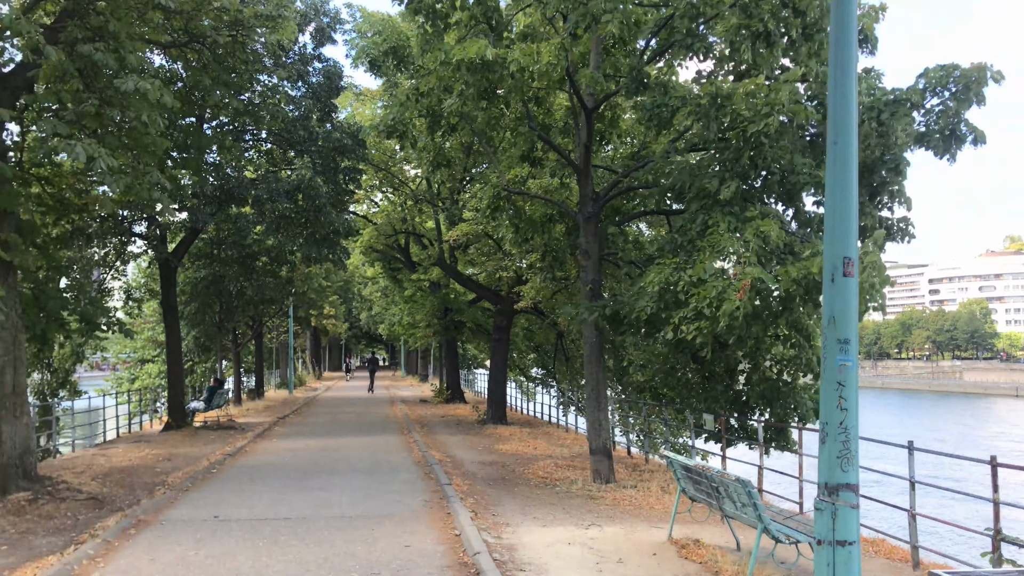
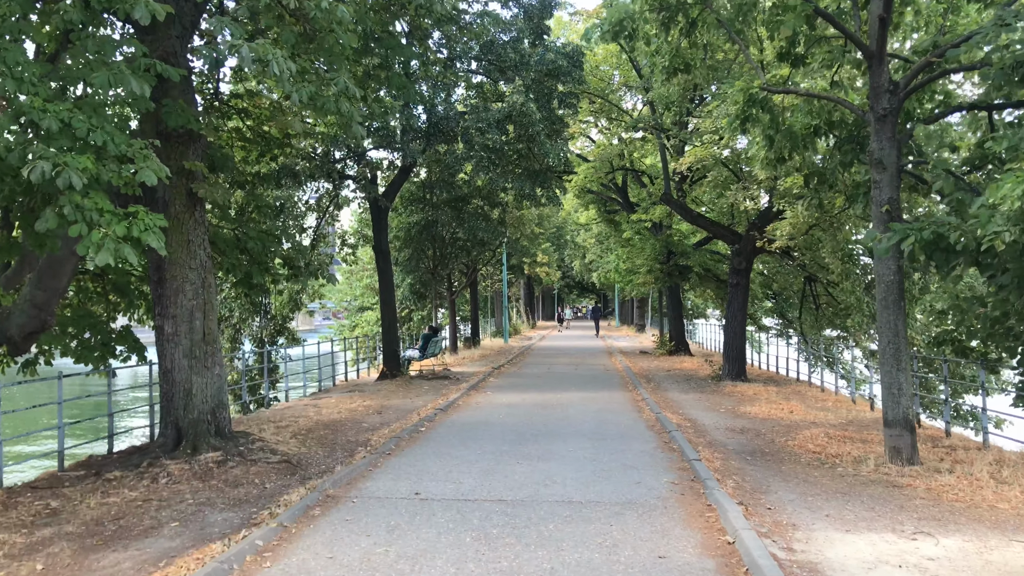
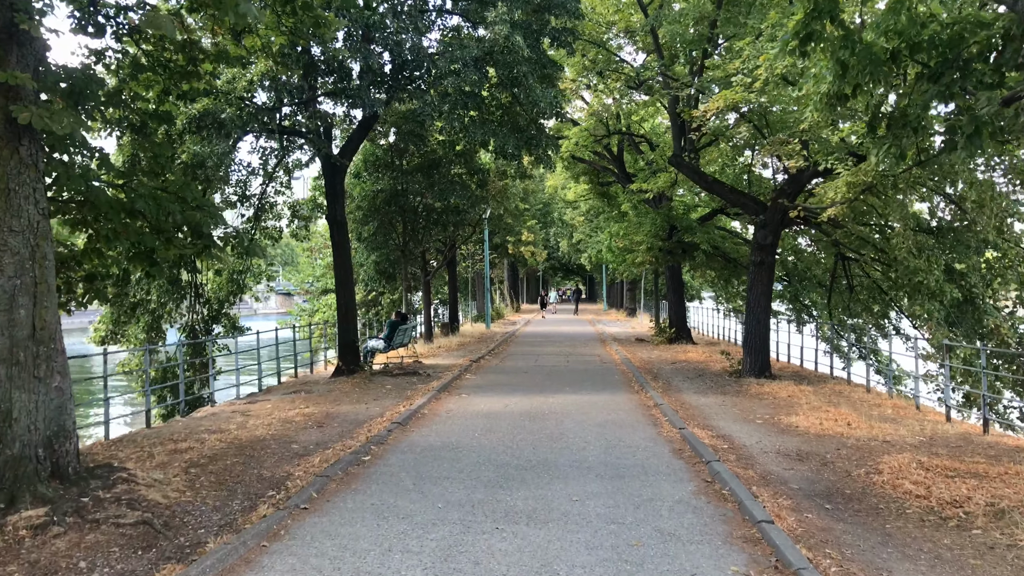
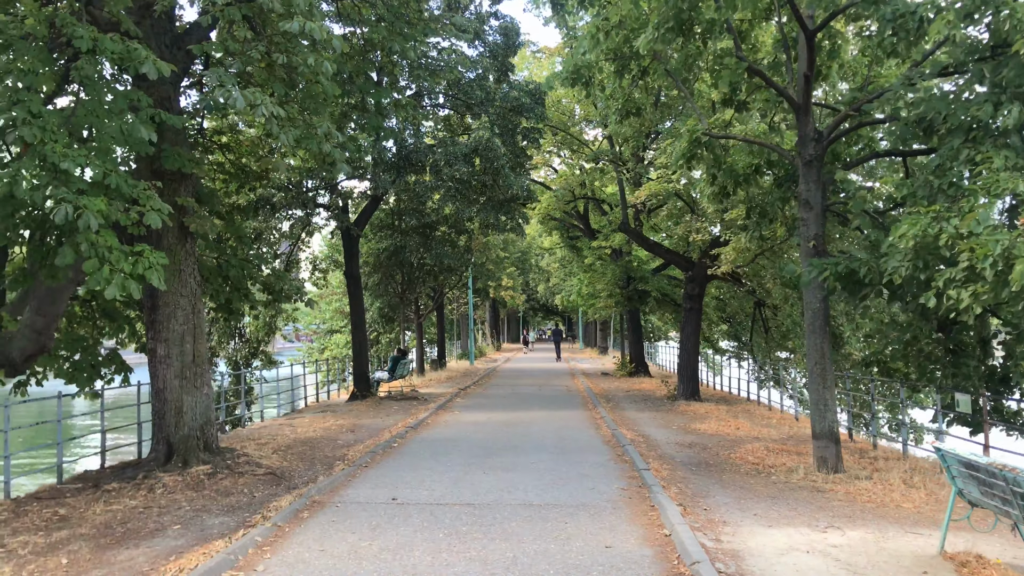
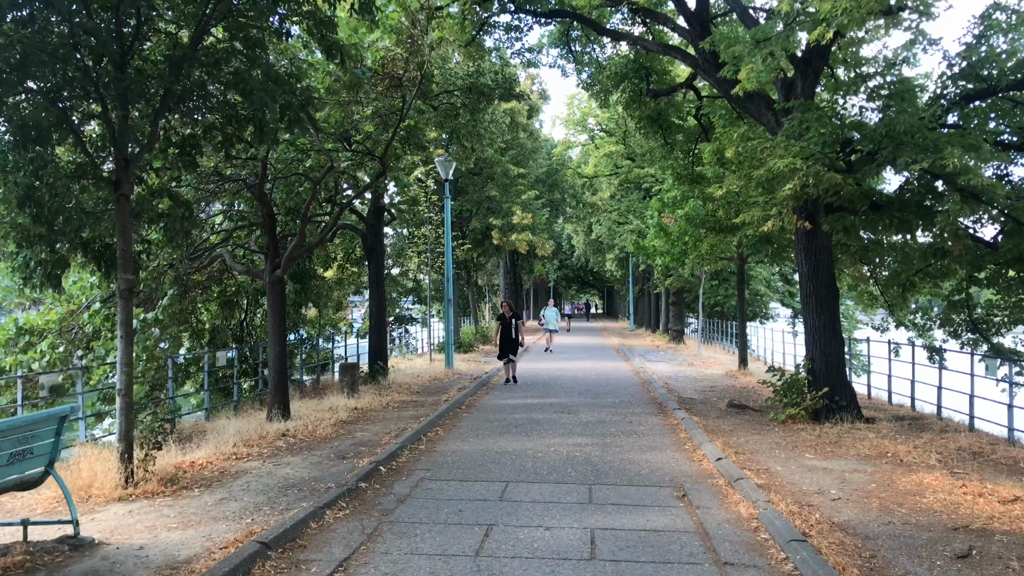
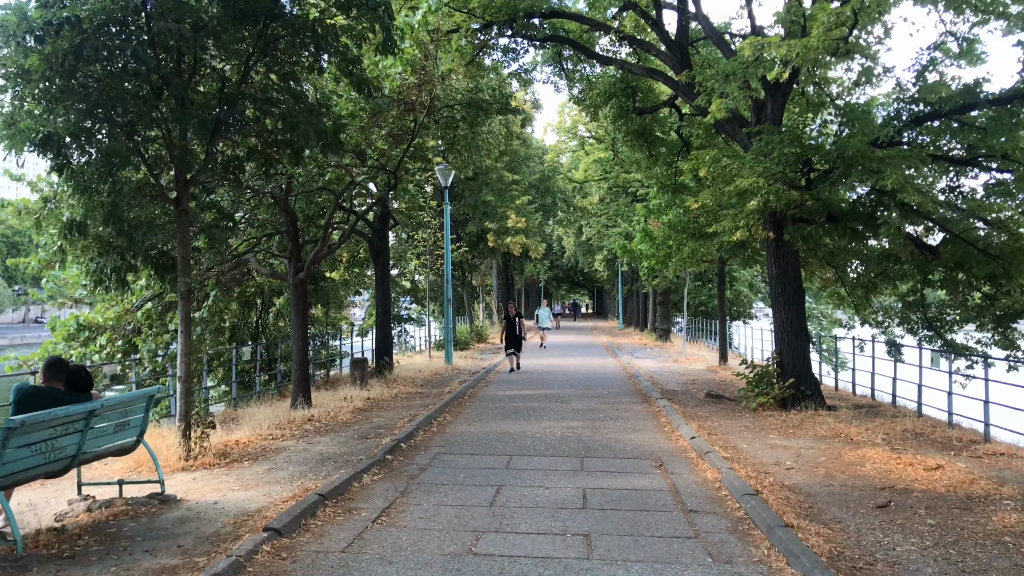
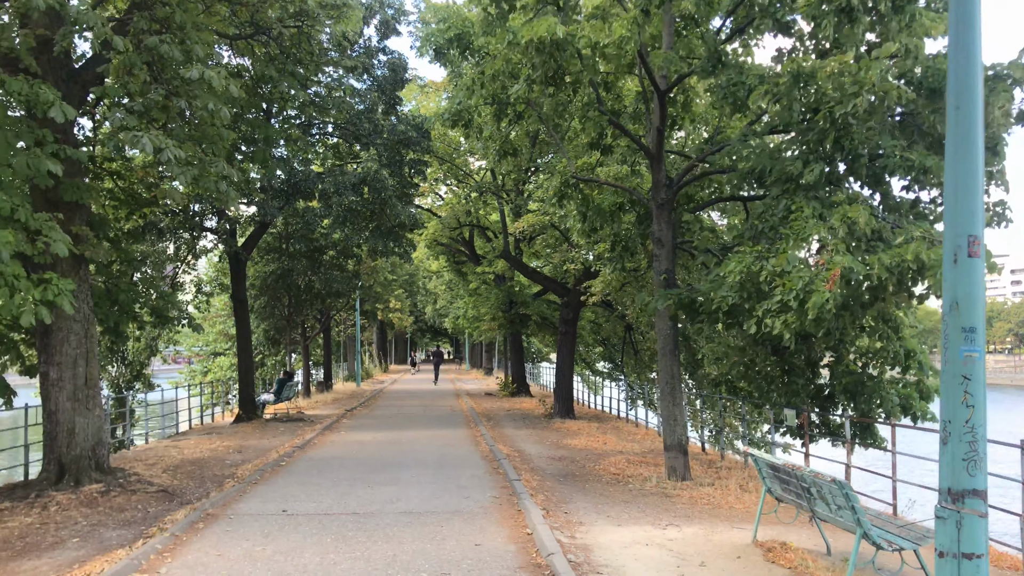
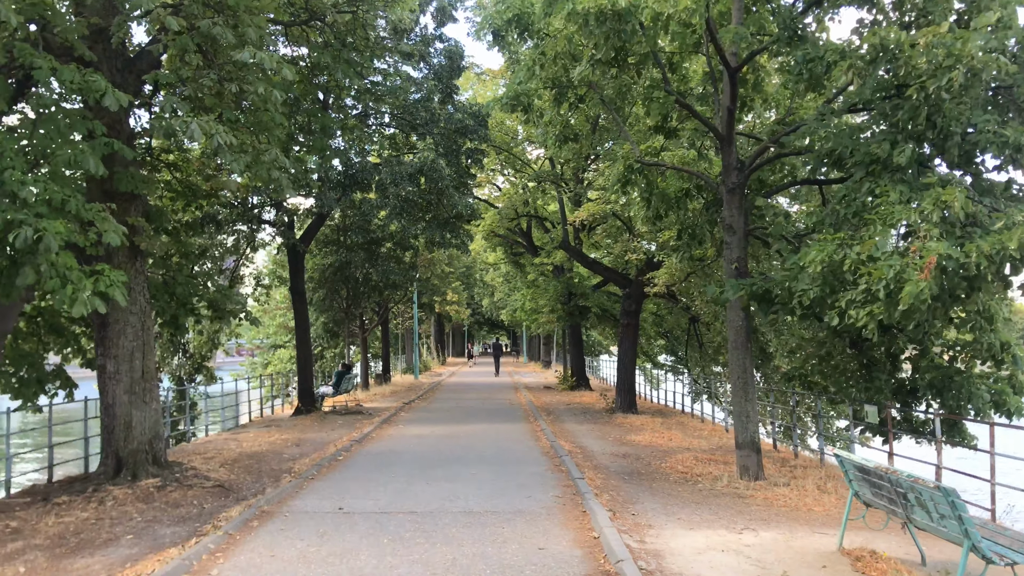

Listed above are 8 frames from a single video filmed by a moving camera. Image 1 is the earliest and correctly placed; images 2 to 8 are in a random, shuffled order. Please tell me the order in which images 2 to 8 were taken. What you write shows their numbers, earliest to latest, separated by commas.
7, 8, 4, 2, 3, 6, 5
